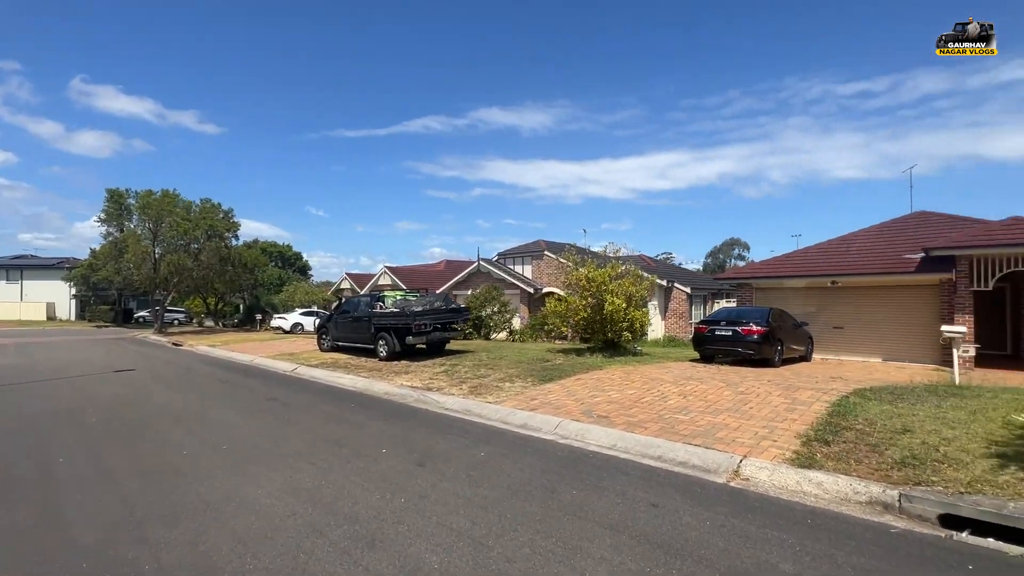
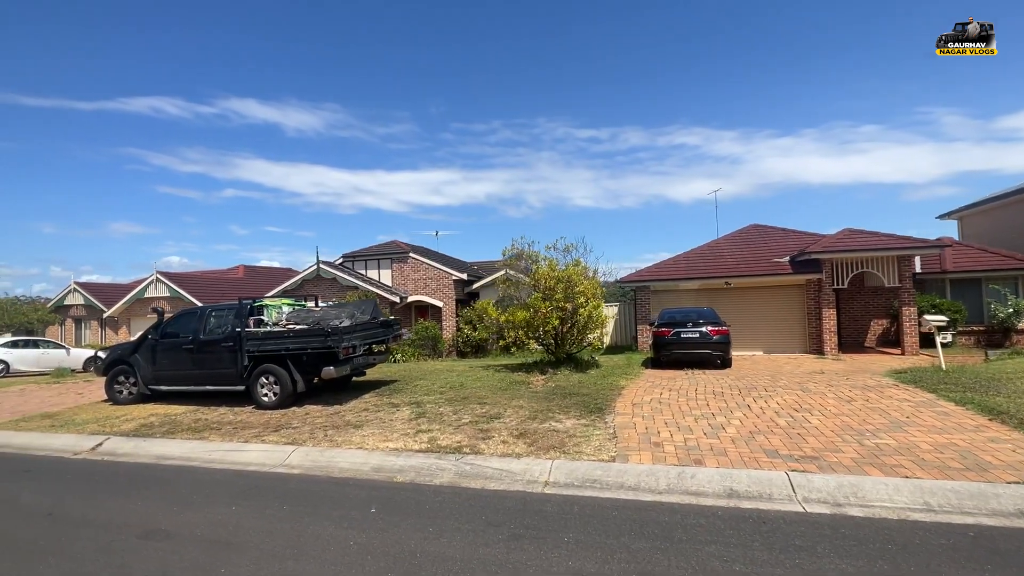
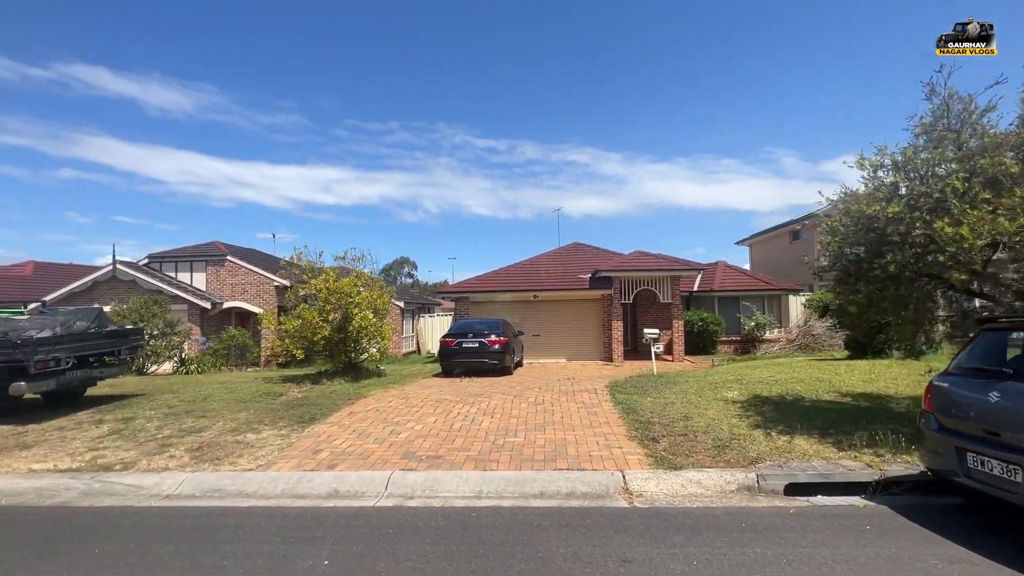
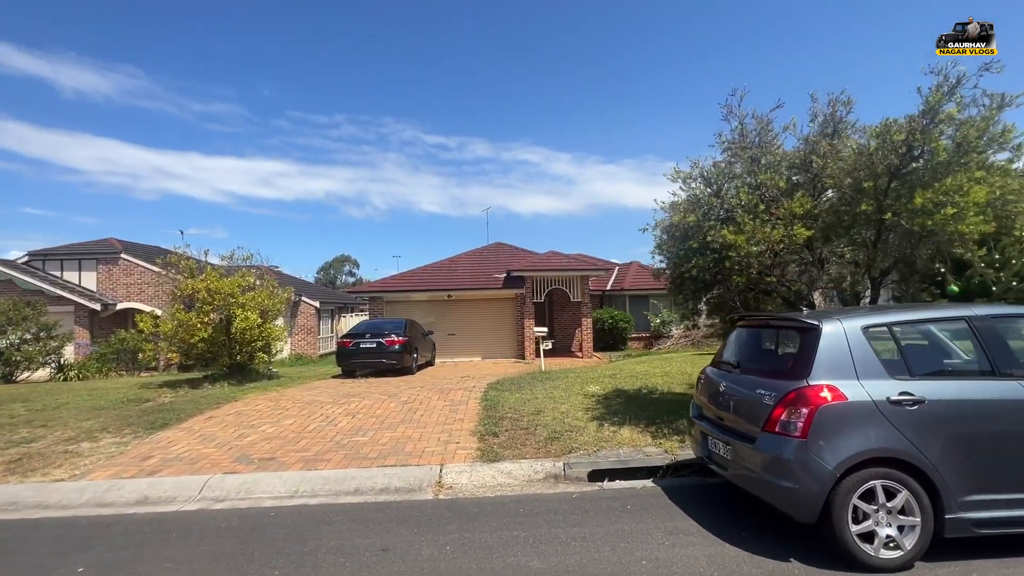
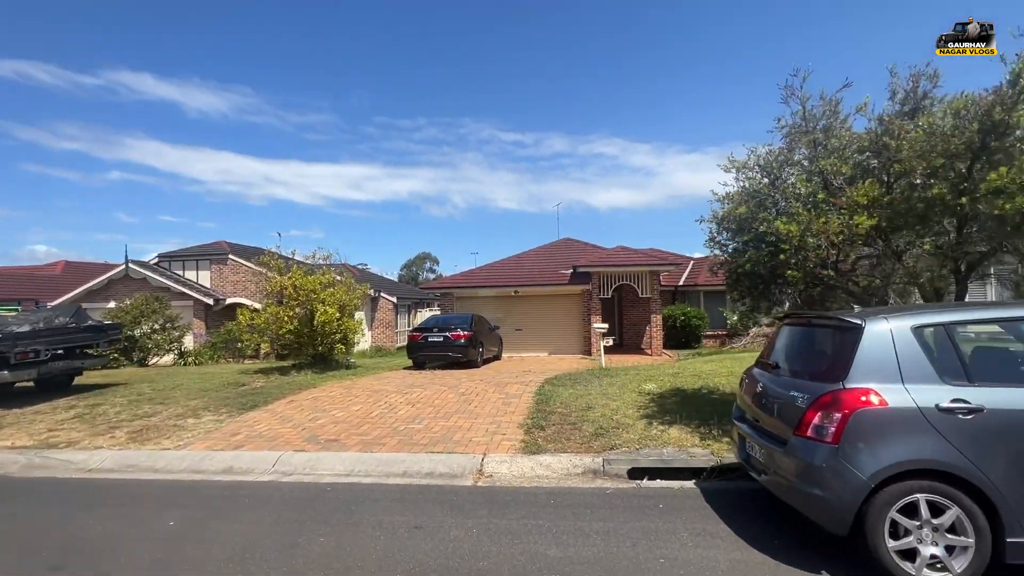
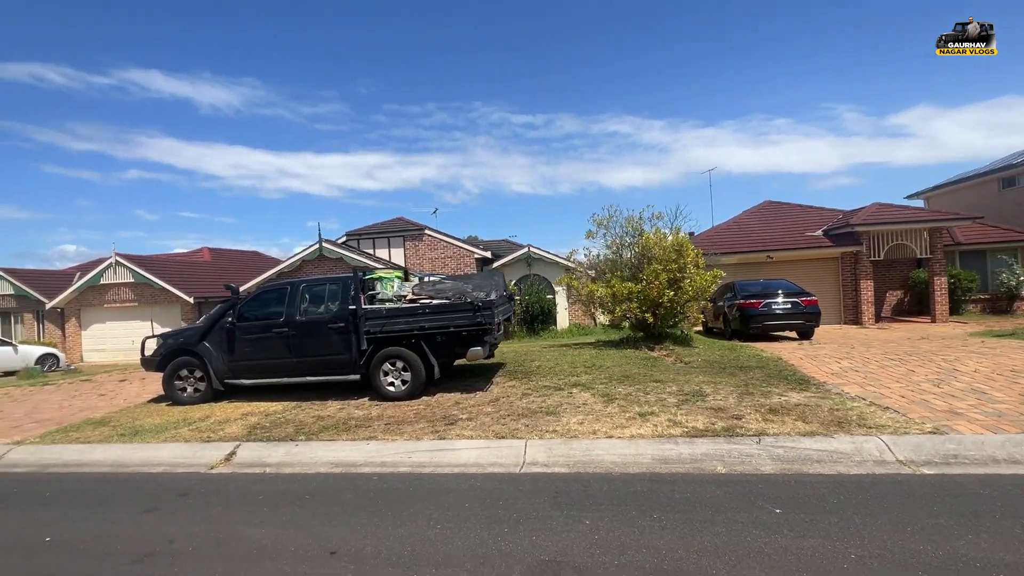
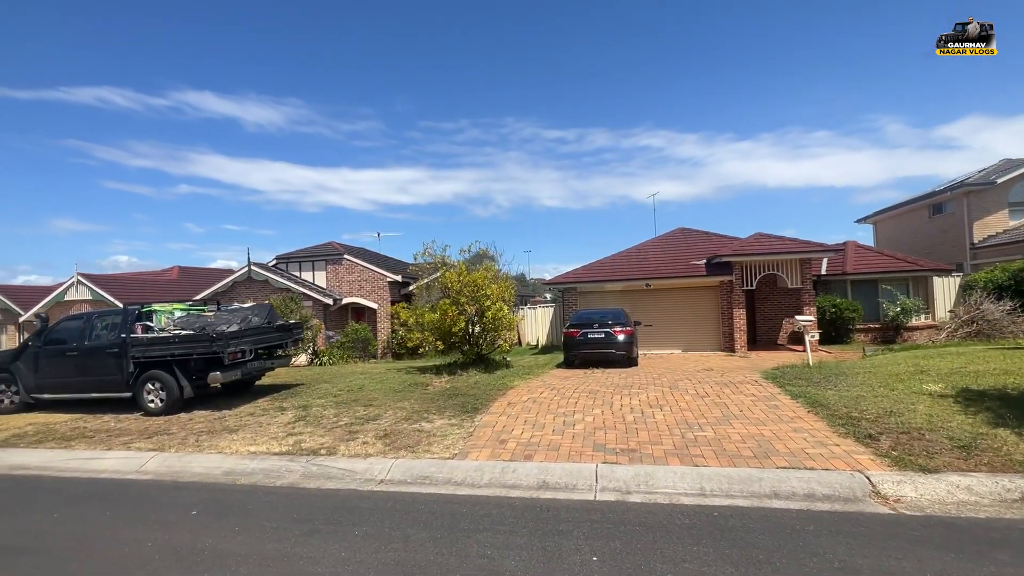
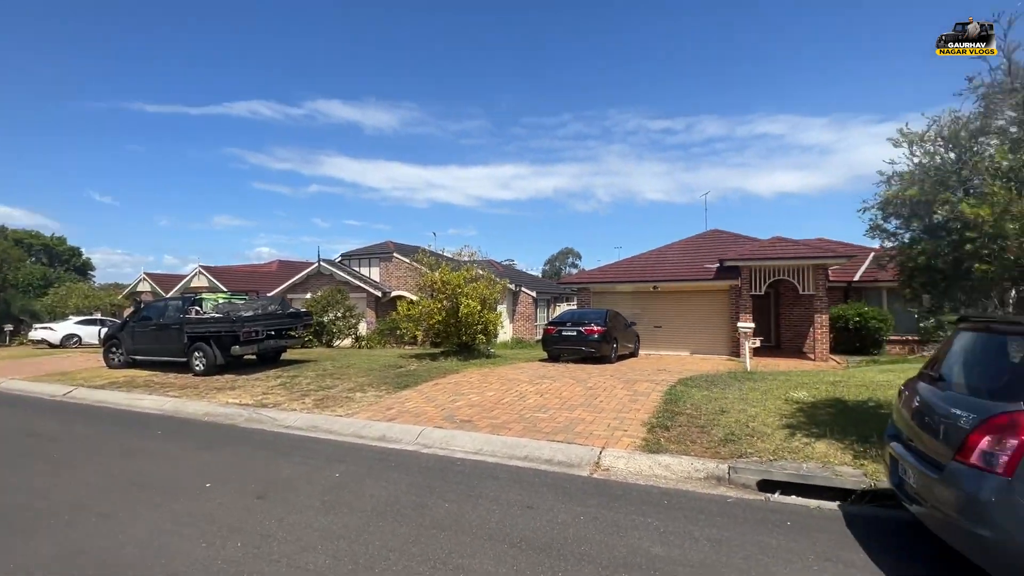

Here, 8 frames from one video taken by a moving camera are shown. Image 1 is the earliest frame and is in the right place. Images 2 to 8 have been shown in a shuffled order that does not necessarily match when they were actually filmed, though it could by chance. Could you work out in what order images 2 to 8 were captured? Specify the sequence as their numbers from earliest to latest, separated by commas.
8, 5, 4, 3, 7, 2, 6
